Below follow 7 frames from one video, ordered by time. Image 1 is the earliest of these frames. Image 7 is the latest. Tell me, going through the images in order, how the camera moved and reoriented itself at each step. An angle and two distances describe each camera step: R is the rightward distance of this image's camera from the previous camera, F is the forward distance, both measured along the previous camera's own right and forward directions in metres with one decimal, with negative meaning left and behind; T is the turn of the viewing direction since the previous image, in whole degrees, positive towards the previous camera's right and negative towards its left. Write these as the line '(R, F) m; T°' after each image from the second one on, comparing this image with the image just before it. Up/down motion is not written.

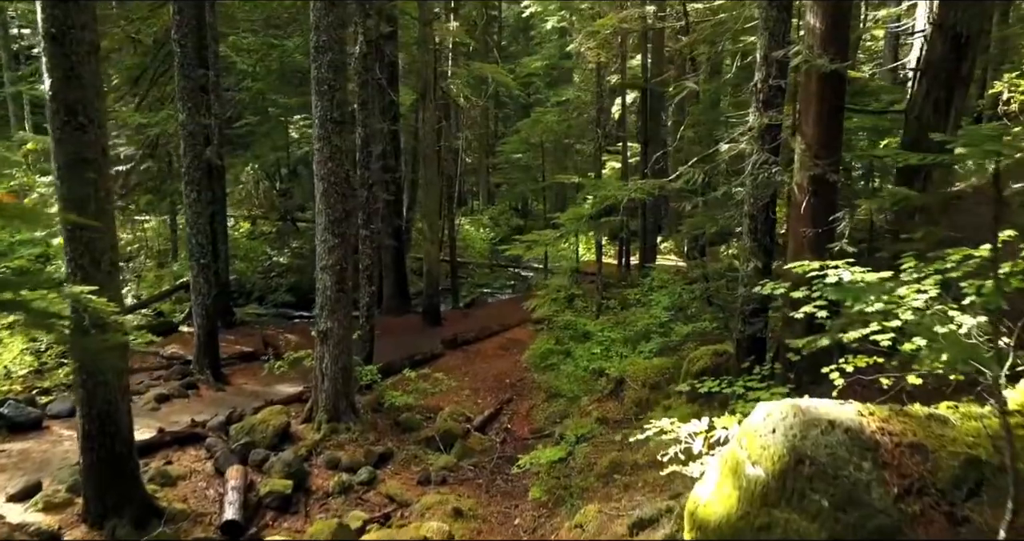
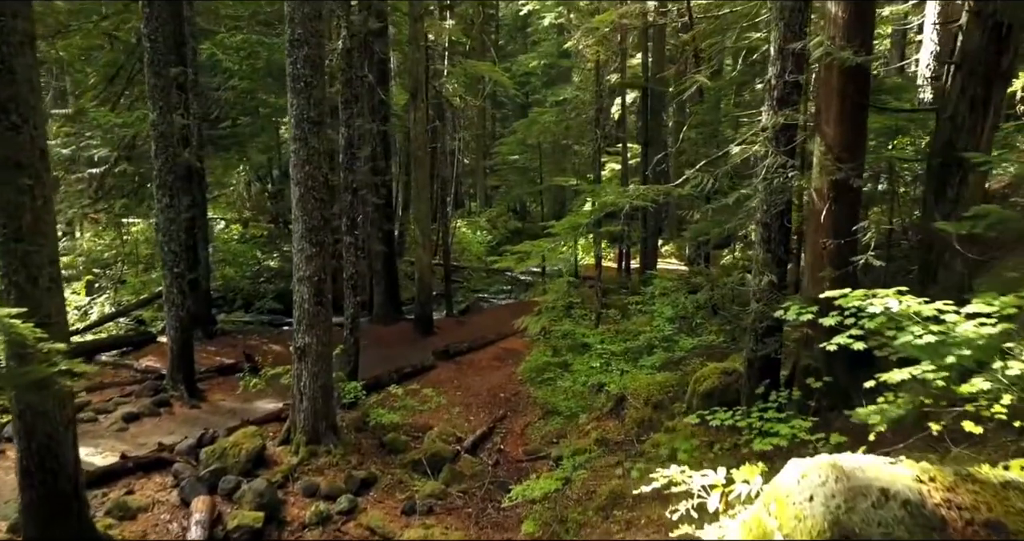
(+0.1, +0.7) m; 0°
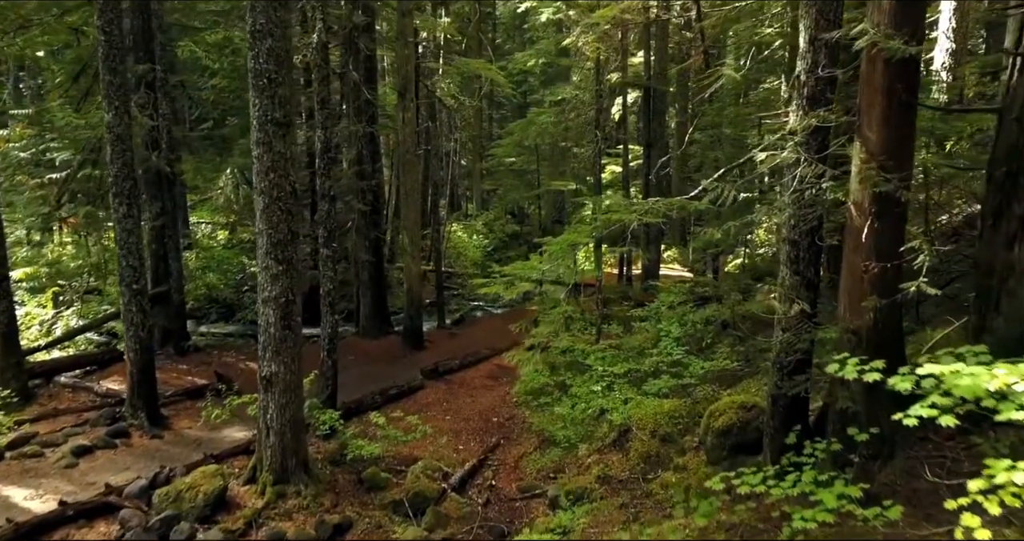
(+0.1, +1.0) m; 0°
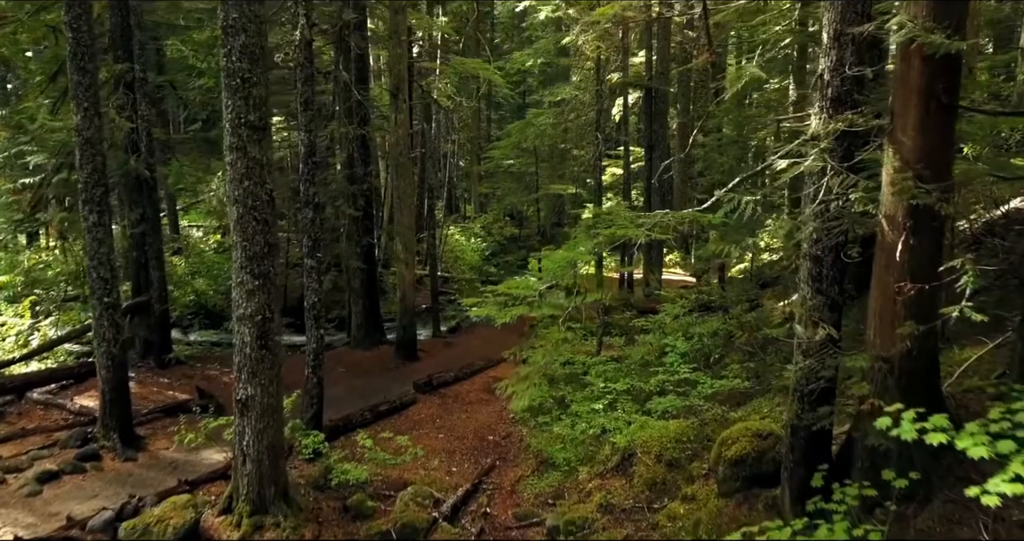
(+0.1, +0.6) m; 0°
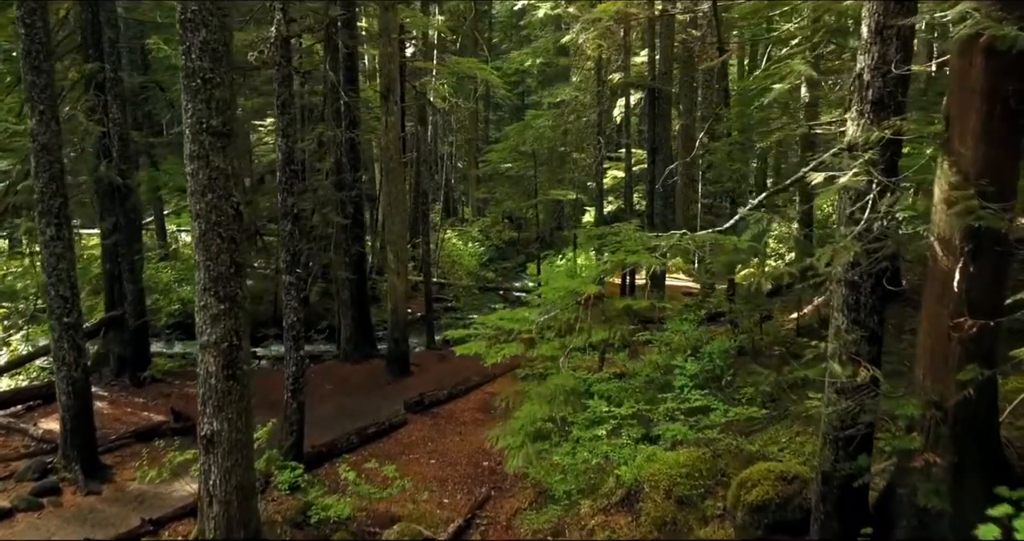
(+0.1, +0.7) m; 0°
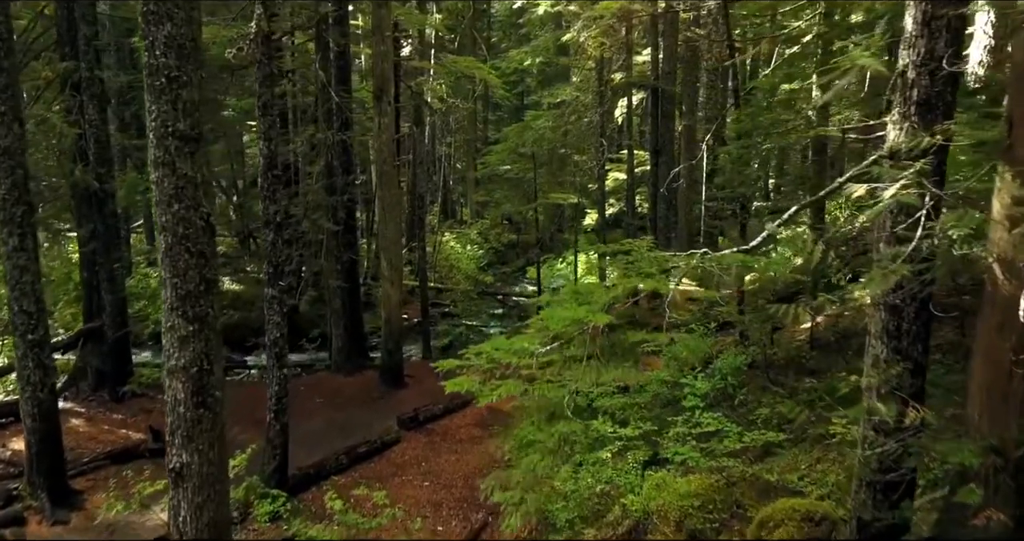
(0.0, +0.6) m; 0°
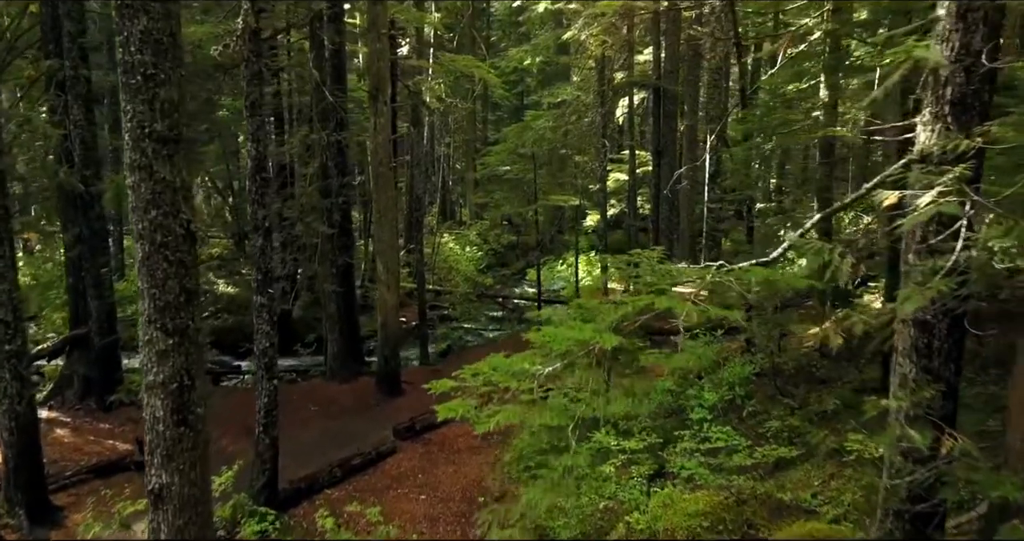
(0.0, +0.3) m; 0°
